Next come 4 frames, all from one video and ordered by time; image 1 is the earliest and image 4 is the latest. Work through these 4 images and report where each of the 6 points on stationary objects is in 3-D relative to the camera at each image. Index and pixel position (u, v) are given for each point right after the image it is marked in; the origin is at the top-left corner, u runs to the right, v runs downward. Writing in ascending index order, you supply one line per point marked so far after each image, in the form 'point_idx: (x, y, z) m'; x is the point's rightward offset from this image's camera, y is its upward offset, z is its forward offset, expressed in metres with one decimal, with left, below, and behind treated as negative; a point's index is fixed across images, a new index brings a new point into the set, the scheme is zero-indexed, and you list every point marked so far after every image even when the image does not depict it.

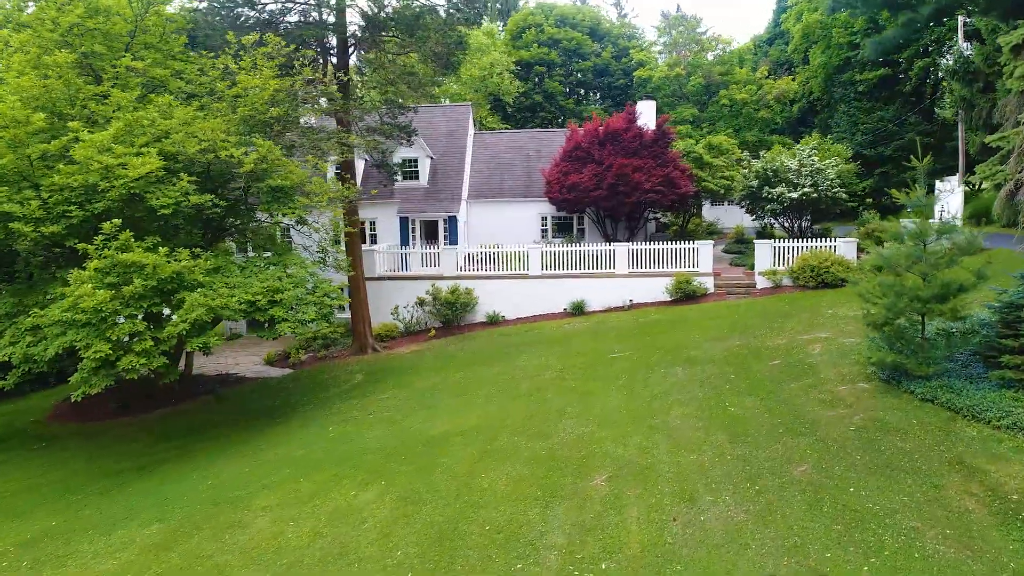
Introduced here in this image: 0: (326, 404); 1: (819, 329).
0: (-3.7, -2.3, +14.4) m
1: (+6.1, -0.8, +14.1) m
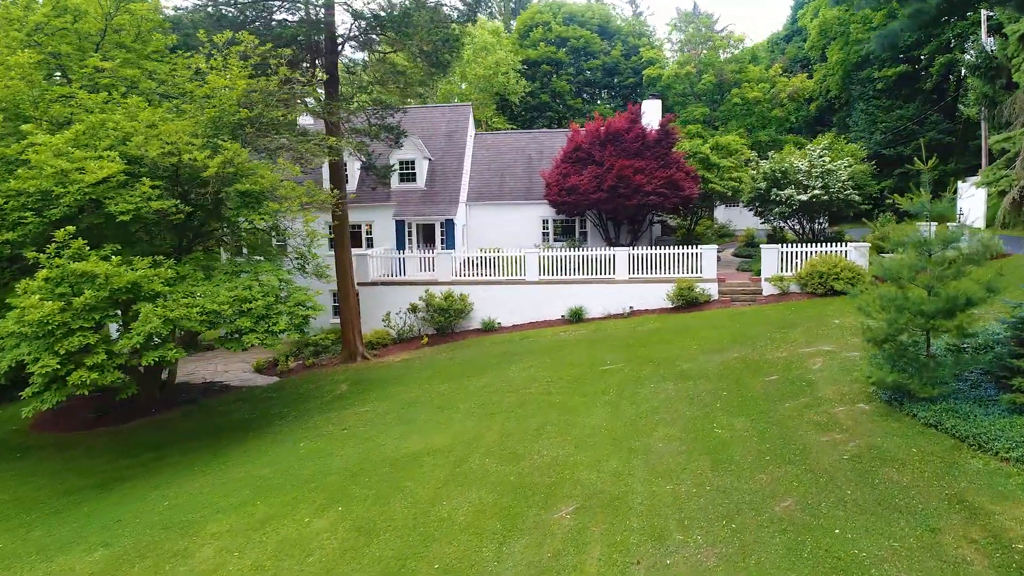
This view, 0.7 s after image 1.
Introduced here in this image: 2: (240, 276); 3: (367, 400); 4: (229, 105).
0: (-4.0, -2.5, +13.8) m
1: (+5.8, -1.0, +13.3) m
2: (-4.6, +0.2, +12.1) m
3: (-2.9, -2.2, +14.3) m
4: (-4.7, +3.1, +11.9) m
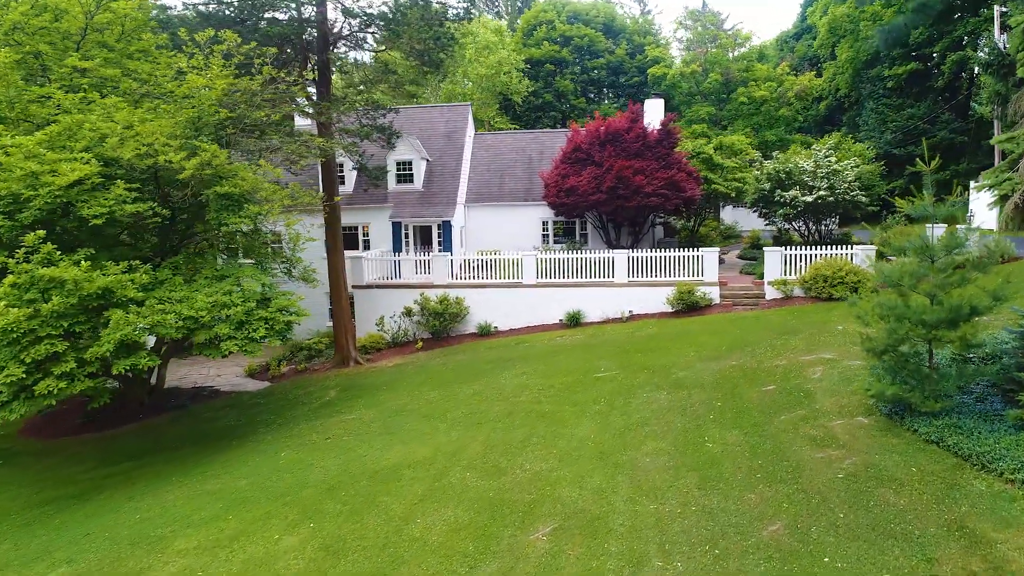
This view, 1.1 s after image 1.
0: (-4.2, -2.6, +13.5) m
1: (+5.6, -1.1, +12.8) m
2: (-4.8, +0.1, +11.7) m
3: (-3.1, -2.3, +13.9) m
4: (-4.9, +3.0, +11.6) m
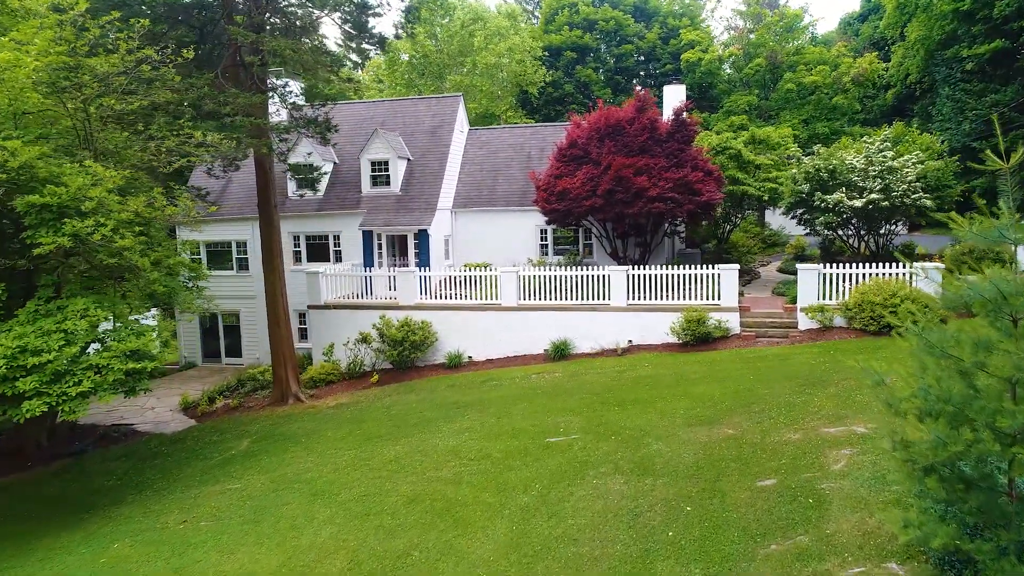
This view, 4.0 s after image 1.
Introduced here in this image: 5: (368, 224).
0: (-5.2, -3.1, +10.8) m
1: (+4.5, -1.7, +9.2) m
2: (-5.9, -0.4, +9.1) m
3: (-4.1, -2.8, +11.1) m
4: (-6.1, +2.5, +8.9) m
5: (-3.8, +1.7, +18.8) m
